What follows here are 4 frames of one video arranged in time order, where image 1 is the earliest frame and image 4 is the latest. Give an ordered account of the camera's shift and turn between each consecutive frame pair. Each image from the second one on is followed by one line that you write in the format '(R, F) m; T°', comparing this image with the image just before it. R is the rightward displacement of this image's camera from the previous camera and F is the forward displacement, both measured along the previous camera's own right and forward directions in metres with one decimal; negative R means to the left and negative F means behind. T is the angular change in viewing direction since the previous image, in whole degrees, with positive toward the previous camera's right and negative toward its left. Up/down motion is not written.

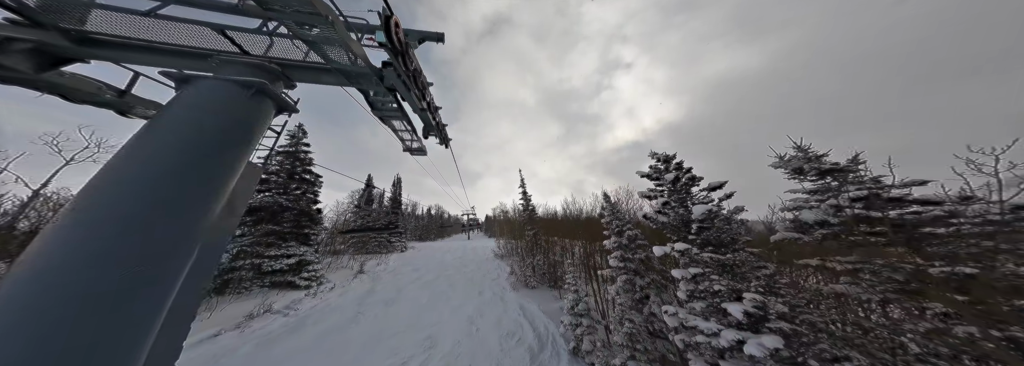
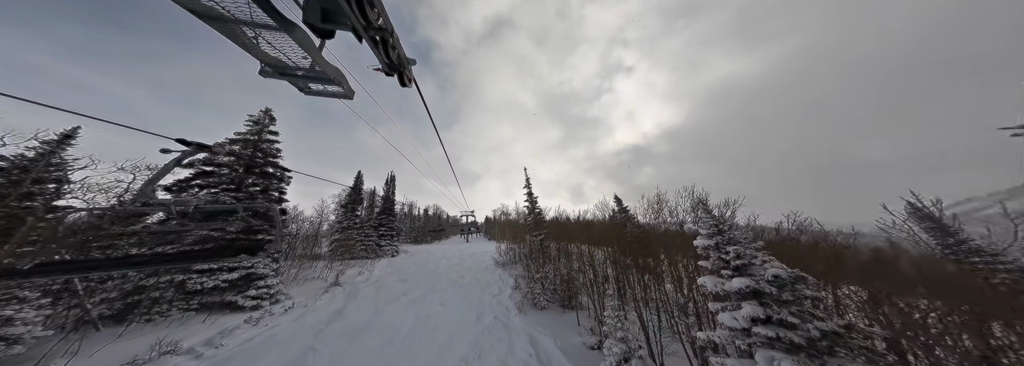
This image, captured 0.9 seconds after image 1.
(-0.4, +2.4) m; 0°
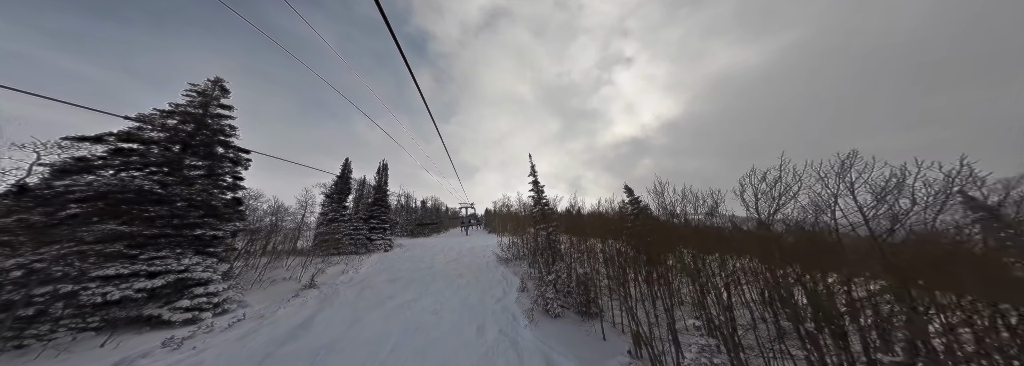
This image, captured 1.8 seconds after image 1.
(-0.4, +2.1) m; 0°
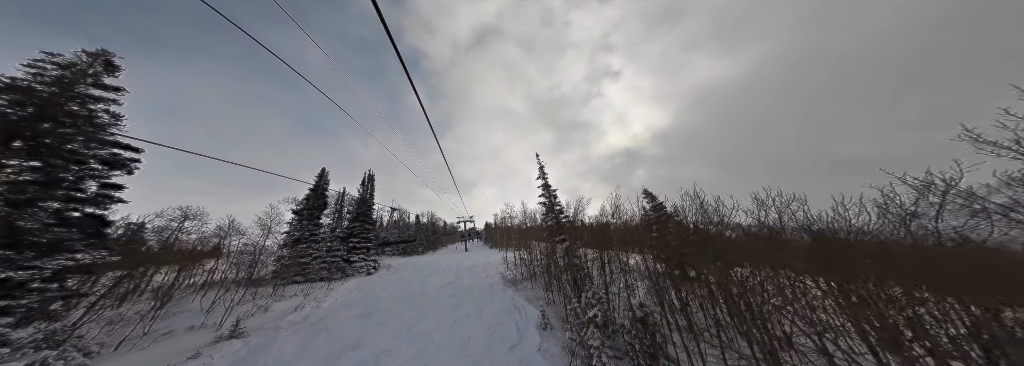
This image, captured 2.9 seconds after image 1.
(-0.6, +3.0) m; +1°
